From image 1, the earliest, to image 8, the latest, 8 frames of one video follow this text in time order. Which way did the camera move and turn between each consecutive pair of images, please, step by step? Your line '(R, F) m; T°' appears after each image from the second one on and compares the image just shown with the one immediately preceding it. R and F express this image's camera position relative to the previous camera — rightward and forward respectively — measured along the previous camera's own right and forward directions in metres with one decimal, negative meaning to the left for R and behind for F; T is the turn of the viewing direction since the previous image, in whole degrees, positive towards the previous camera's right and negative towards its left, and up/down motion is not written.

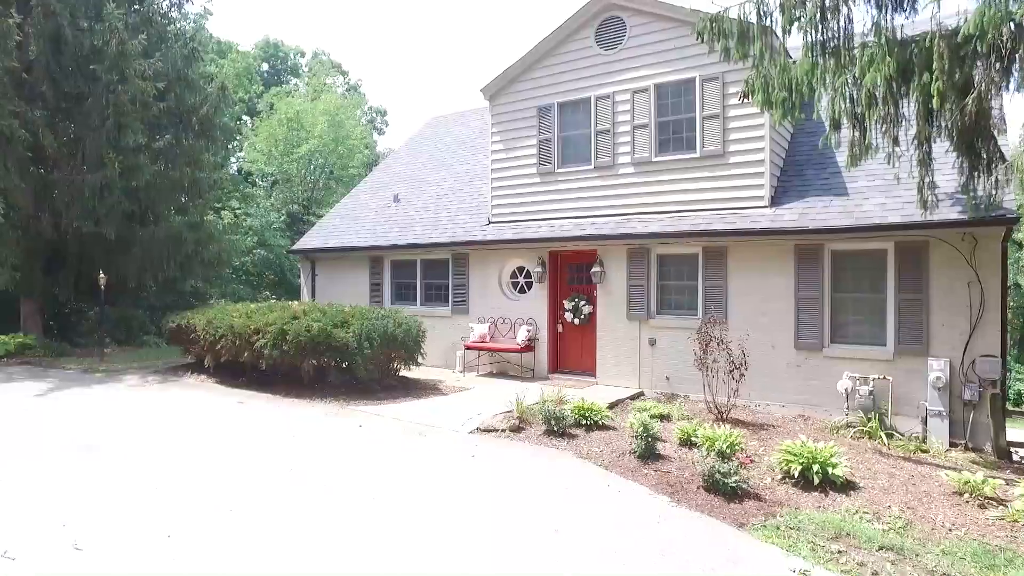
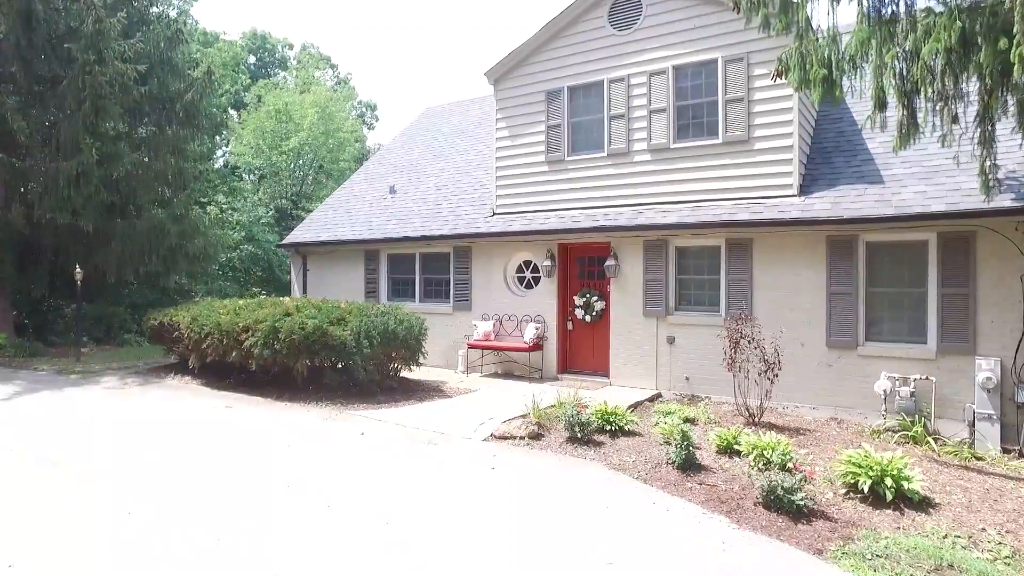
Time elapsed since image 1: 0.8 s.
(-0.3, +0.7) m; +1°
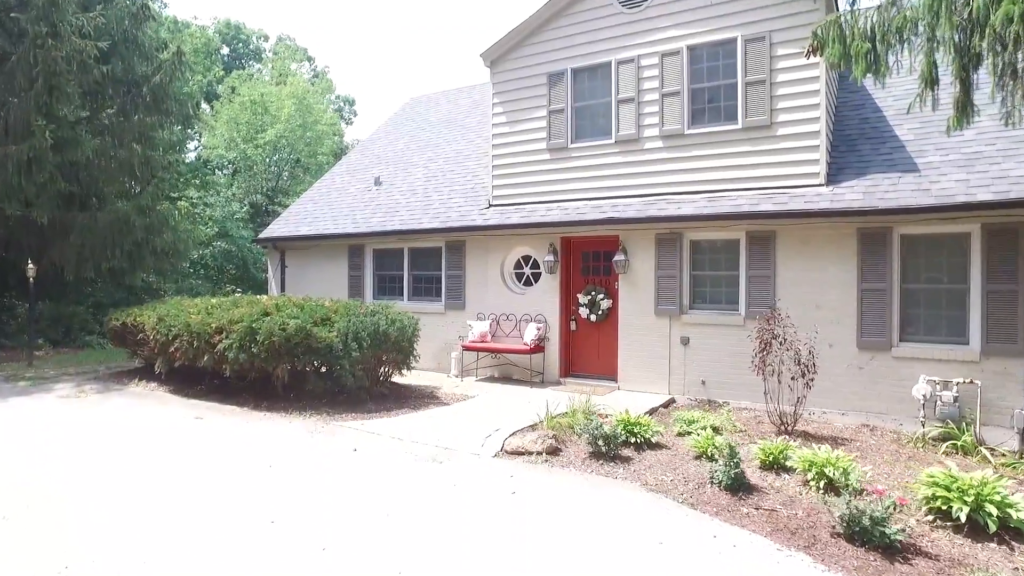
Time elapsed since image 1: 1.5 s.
(-0.4, +0.8) m; +2°
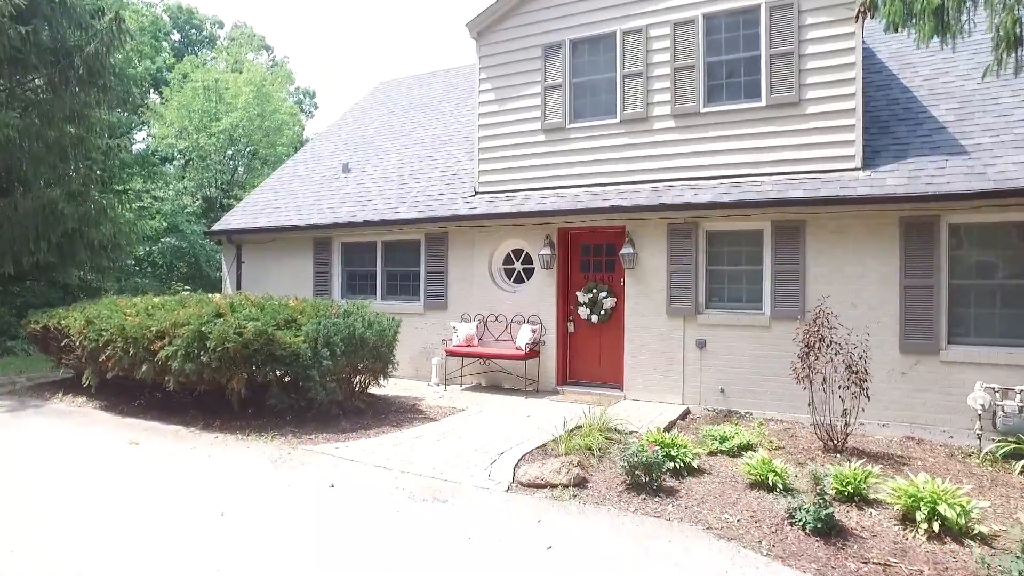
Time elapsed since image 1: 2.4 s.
(-0.4, +1.1) m; +4°
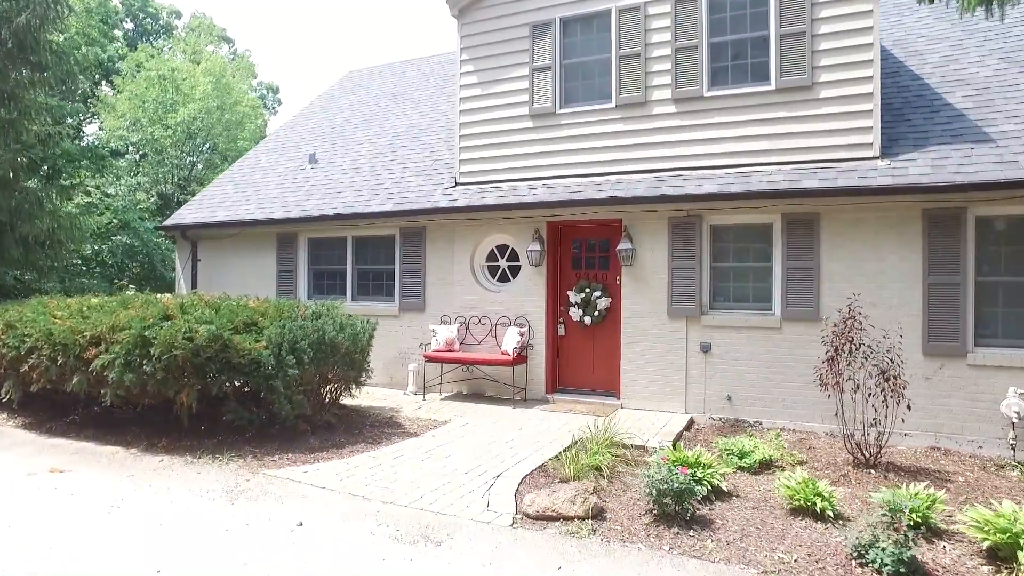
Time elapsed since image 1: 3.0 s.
(-0.2, +0.7) m; +3°
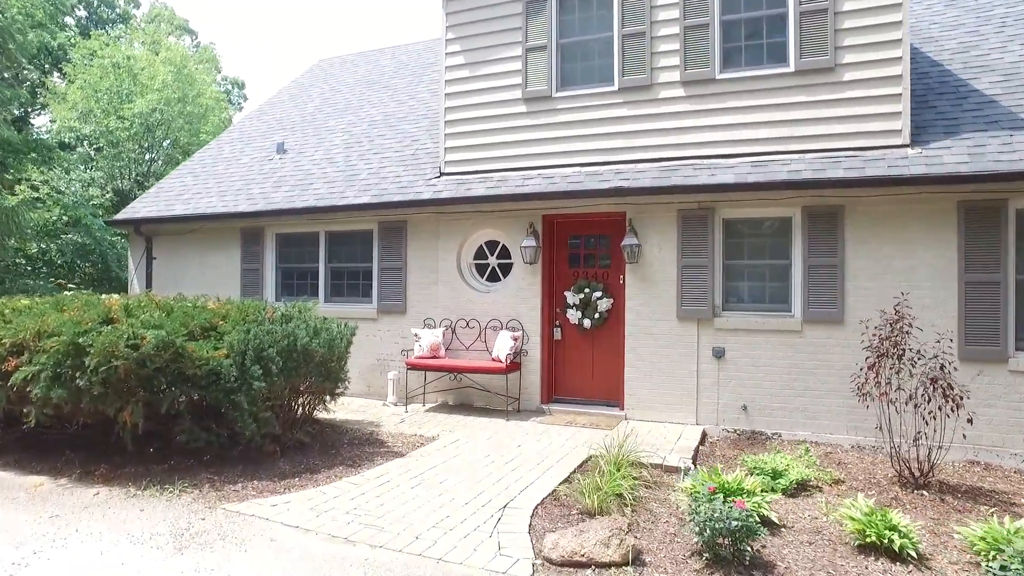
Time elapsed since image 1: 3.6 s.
(-0.3, +0.7) m; +3°
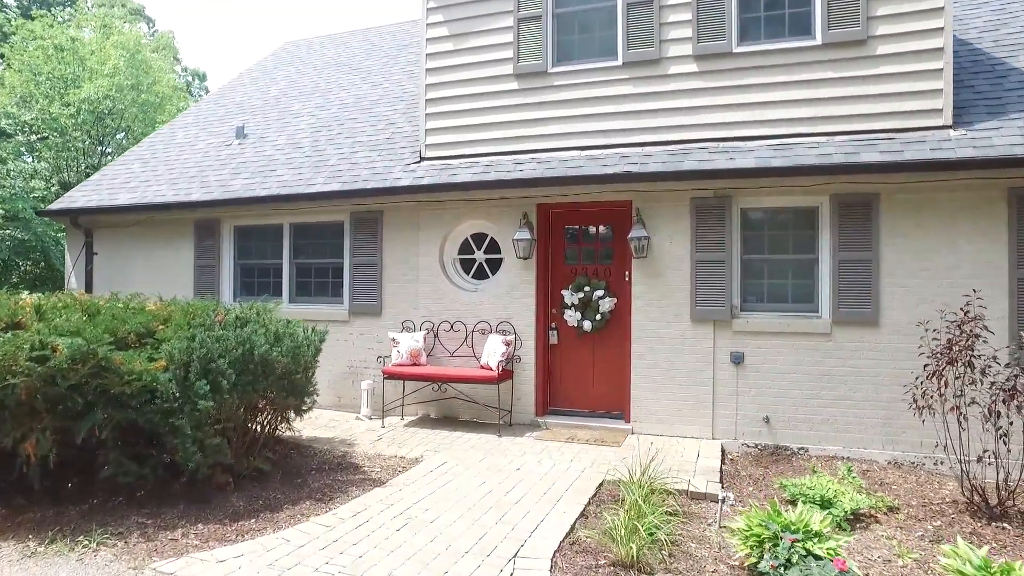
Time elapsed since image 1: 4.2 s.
(-0.2, +0.8) m; +3°
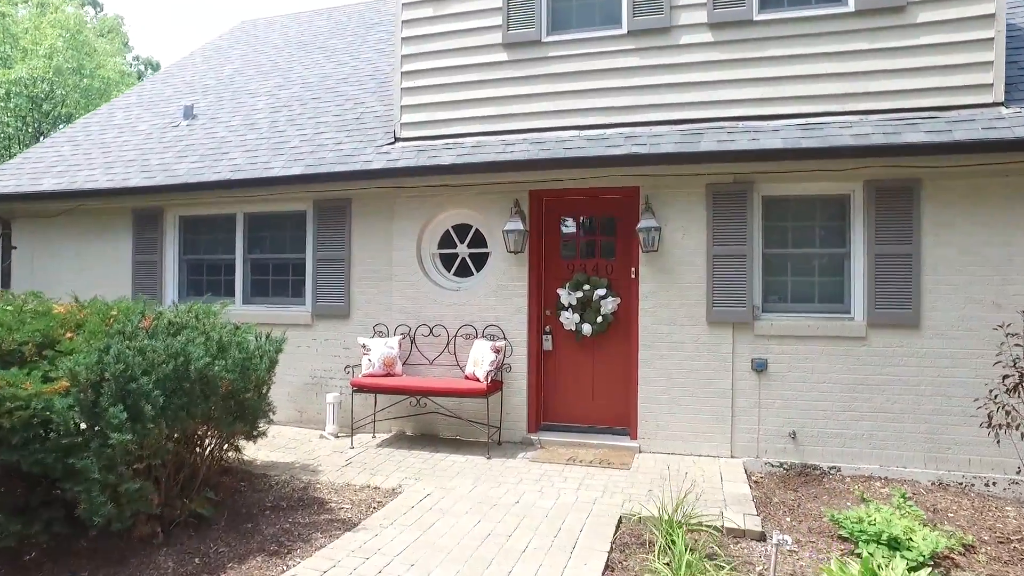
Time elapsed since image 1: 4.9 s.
(-0.2, +0.8) m; +3°
